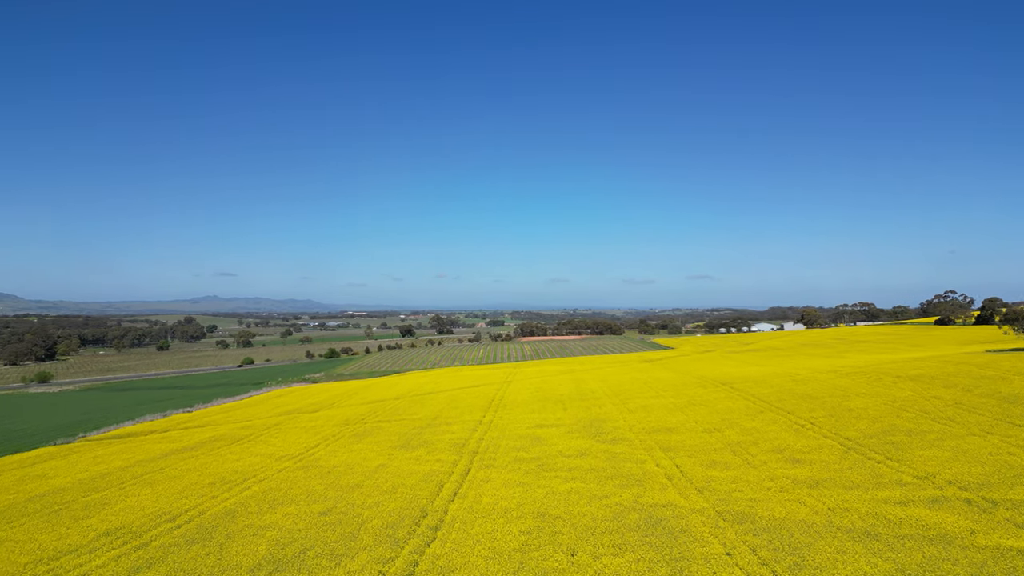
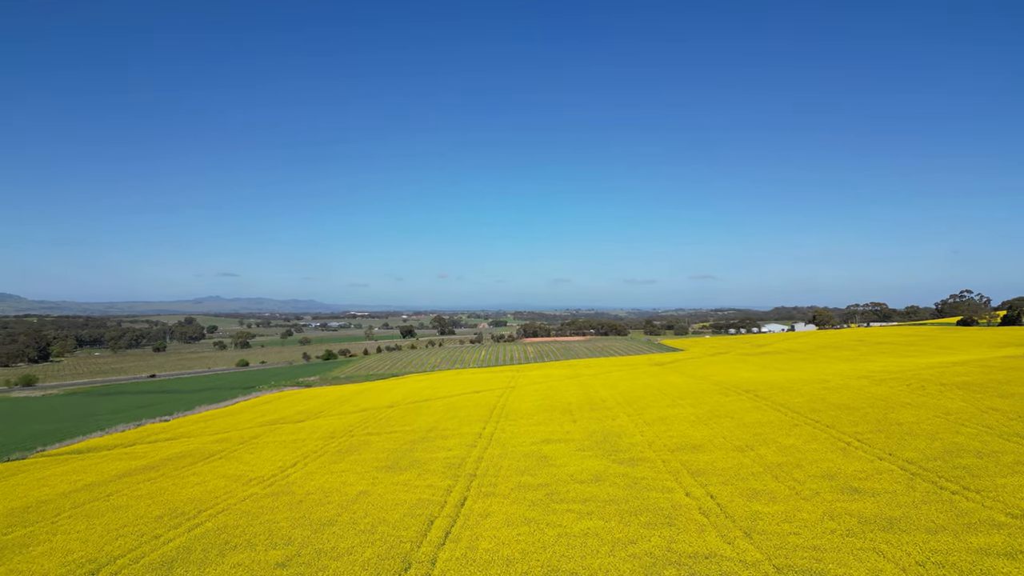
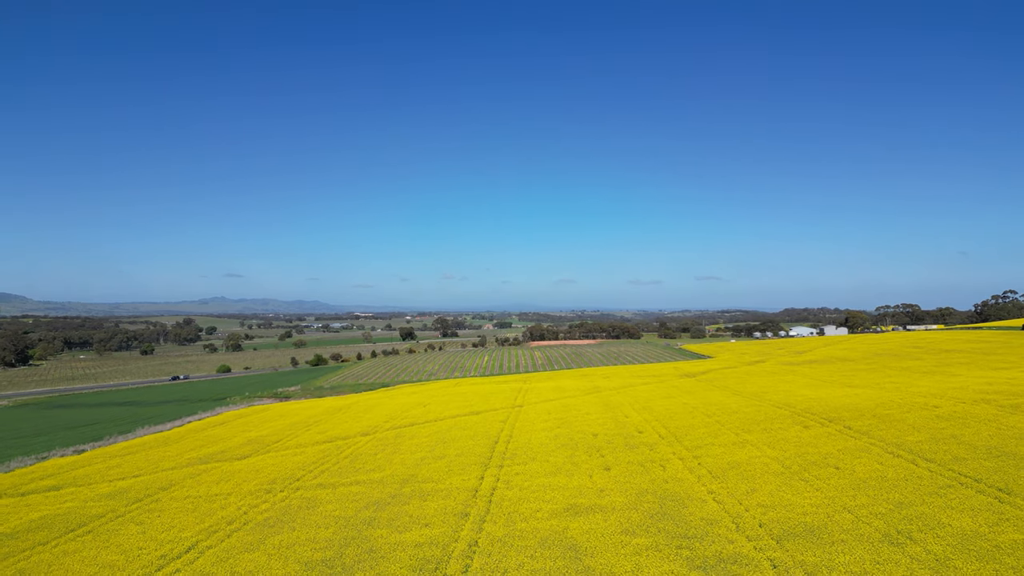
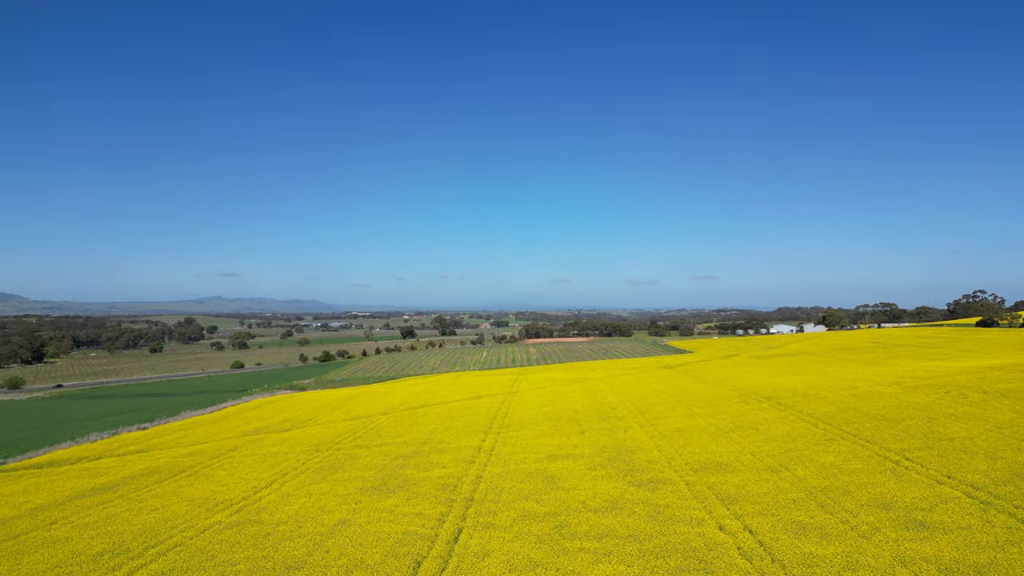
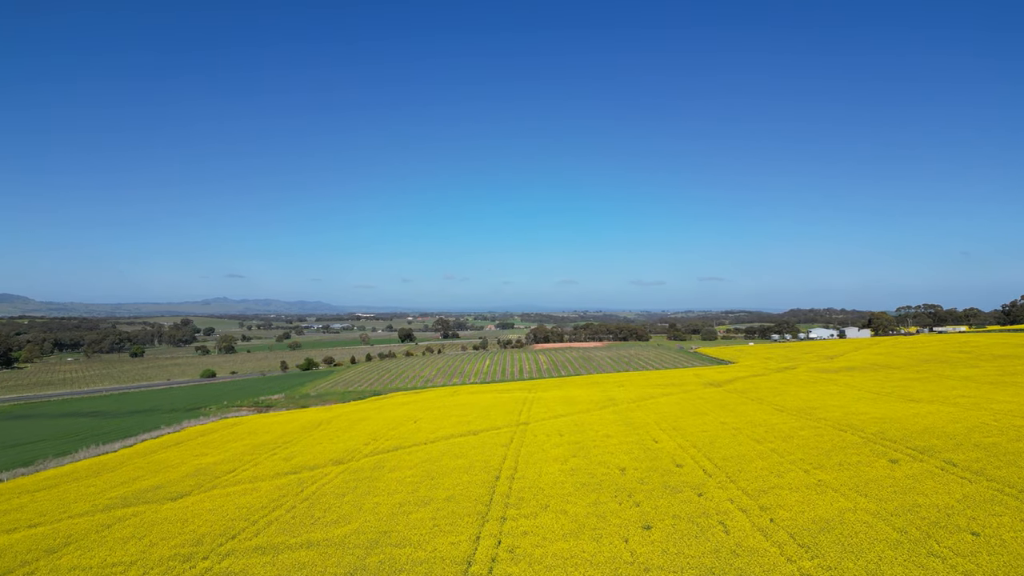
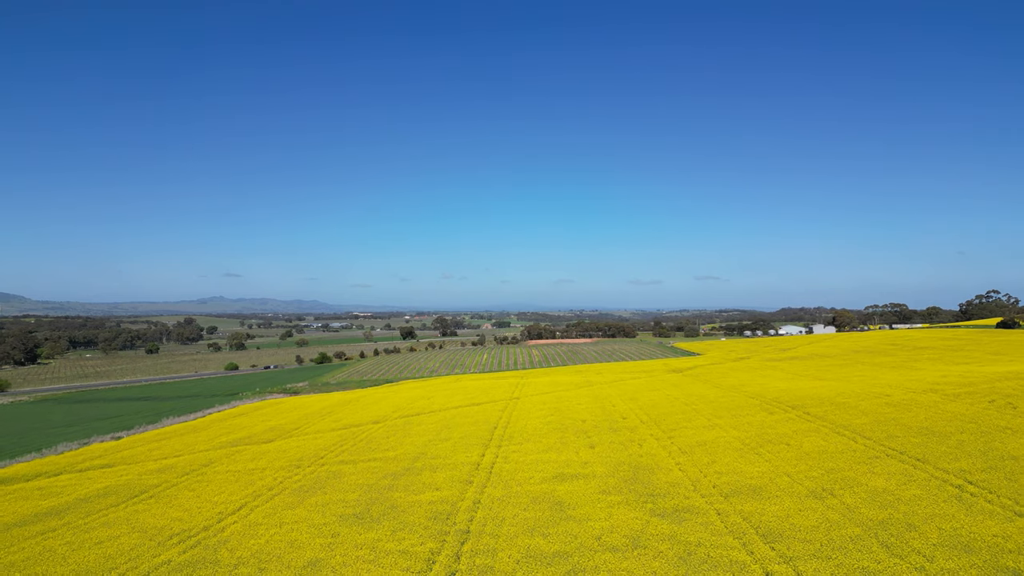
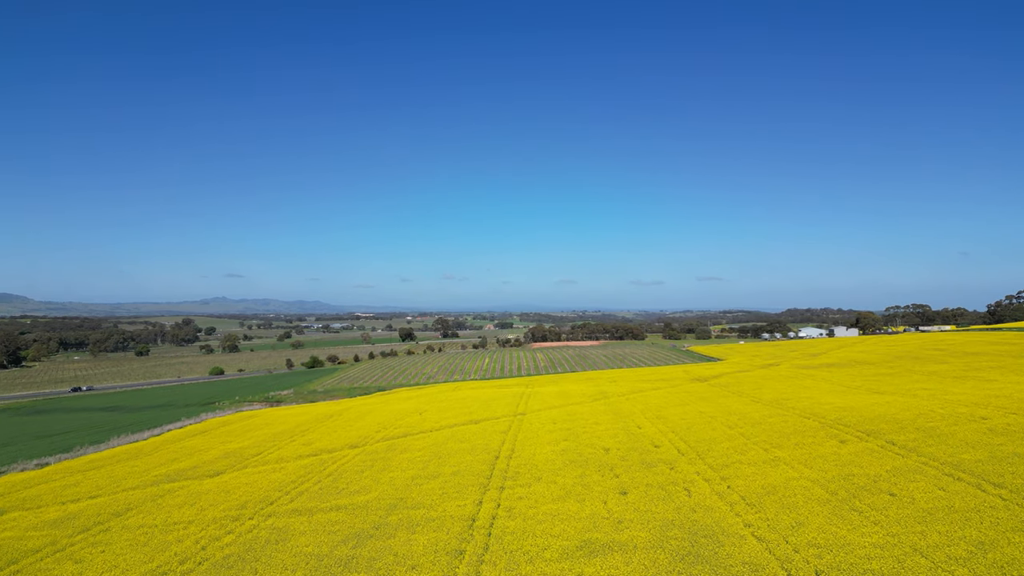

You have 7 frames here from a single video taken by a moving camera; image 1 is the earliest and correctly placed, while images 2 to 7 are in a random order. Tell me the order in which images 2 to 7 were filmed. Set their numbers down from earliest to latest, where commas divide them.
2, 4, 6, 3, 7, 5
